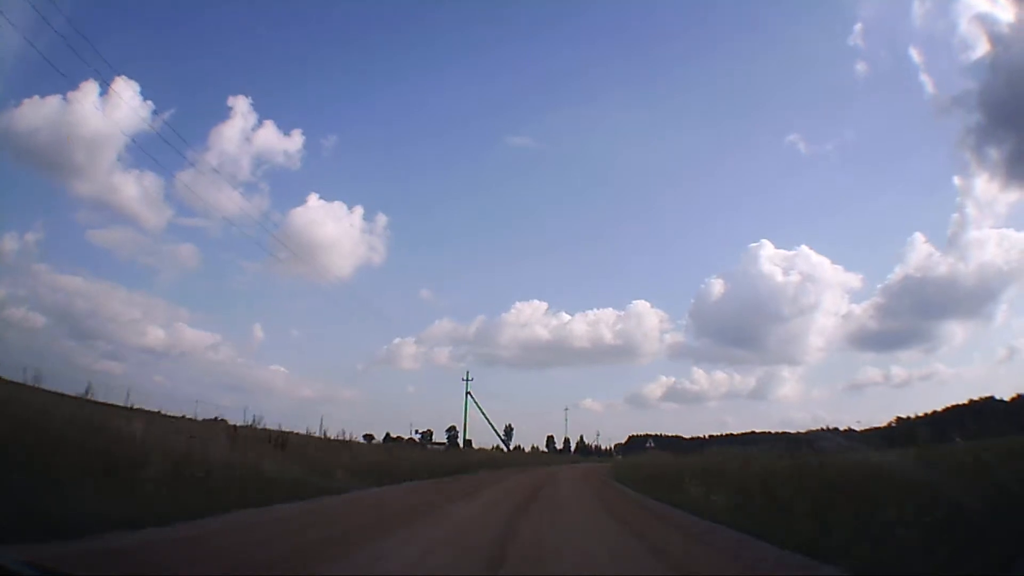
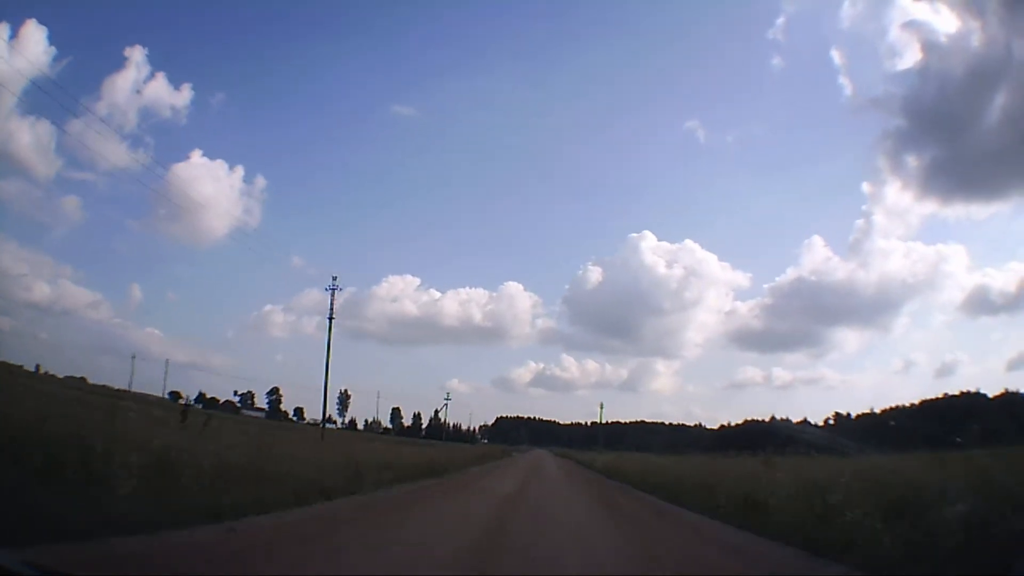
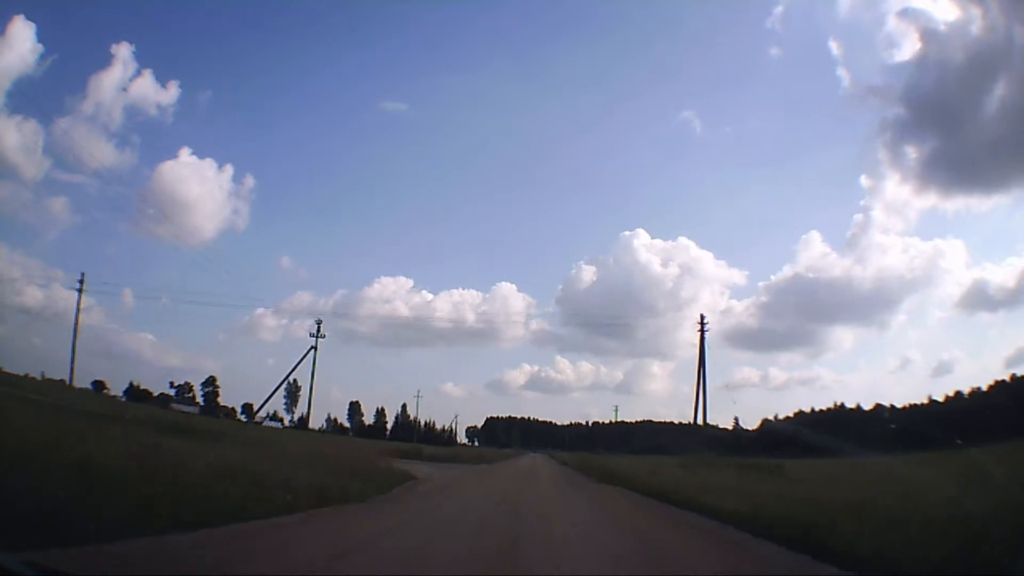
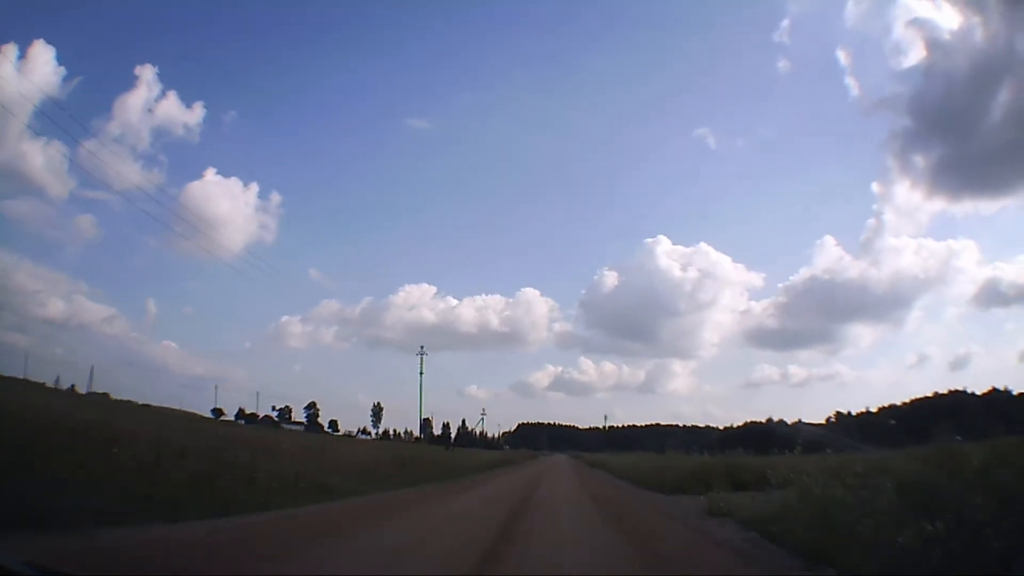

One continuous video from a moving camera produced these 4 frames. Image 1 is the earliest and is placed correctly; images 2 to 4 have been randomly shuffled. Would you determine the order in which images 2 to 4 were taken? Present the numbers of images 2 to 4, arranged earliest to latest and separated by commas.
4, 2, 3
